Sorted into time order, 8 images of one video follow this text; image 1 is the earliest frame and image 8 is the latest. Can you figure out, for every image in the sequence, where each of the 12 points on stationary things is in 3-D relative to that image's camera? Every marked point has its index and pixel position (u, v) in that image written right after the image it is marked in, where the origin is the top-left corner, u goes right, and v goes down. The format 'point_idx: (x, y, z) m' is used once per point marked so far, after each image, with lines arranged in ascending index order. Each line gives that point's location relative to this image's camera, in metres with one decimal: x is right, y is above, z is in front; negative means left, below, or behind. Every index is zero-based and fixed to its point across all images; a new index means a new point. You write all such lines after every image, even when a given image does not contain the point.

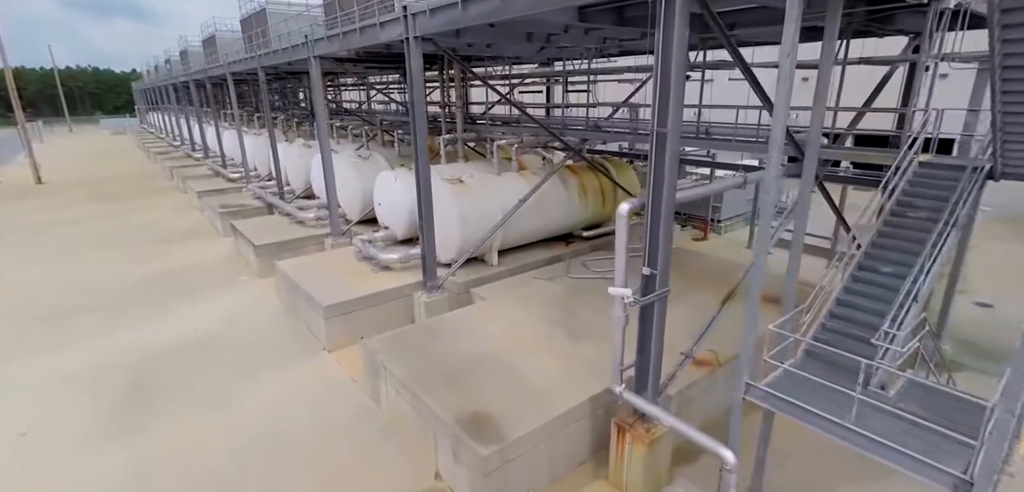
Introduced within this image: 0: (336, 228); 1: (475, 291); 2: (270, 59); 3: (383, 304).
0: (-2.3, +0.2, +6.7) m
1: (-0.4, -0.4, +4.9) m
2: (-3.6, +2.8, +7.7) m
3: (-1.2, -0.6, +5.0) m
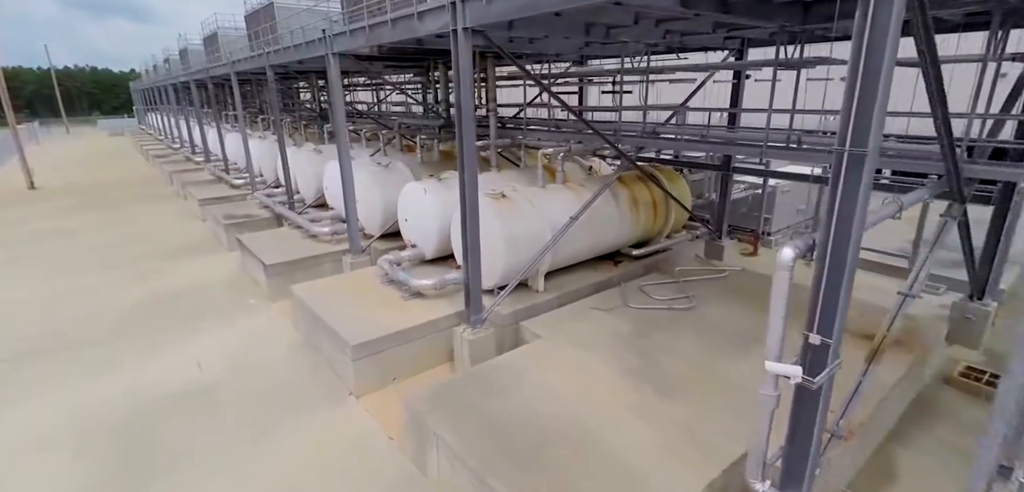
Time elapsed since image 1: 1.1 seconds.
0: (-1.8, 0.0, +6.0) m
1: (+0.1, -0.7, +4.2) m
2: (-3.2, +2.6, +7.0) m
3: (-0.8, -0.8, +4.3) m
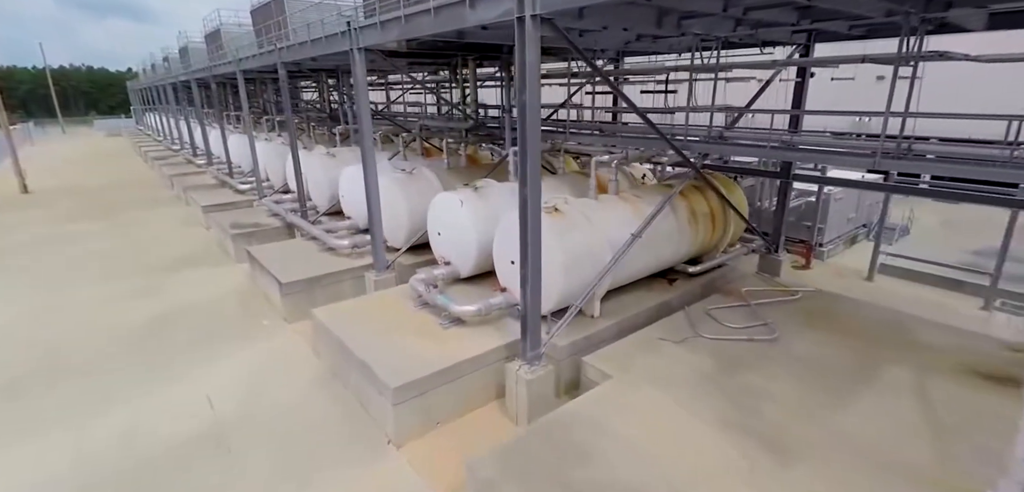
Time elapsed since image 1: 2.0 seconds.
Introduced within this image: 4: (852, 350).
0: (-1.4, -0.2, +5.5) m
1: (+0.5, -0.8, +3.7) m
2: (-2.7, +2.4, +6.4) m
3: (-0.3, -1.0, +3.7) m
4: (+2.5, -0.8, +3.8) m
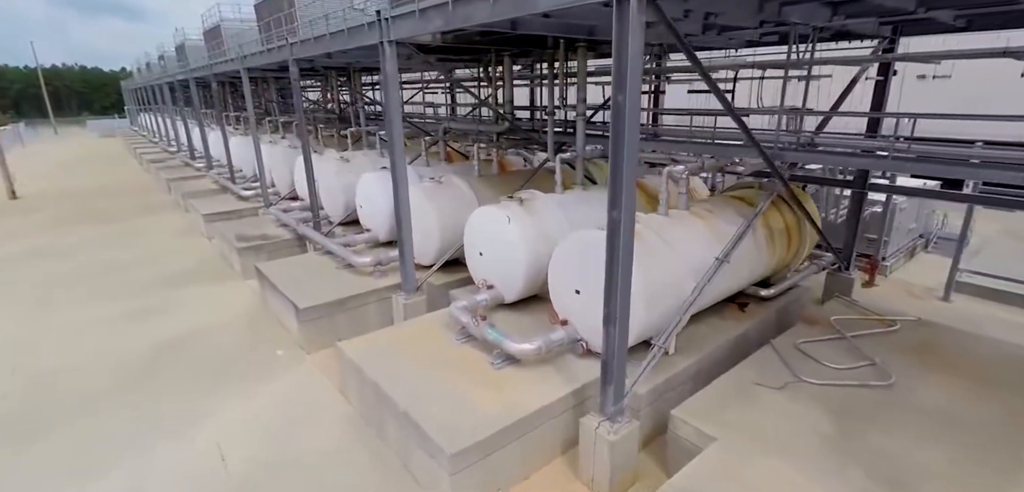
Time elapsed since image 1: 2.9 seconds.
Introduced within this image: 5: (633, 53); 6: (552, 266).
0: (-1.0, -0.4, +4.8) m
1: (+1.0, -1.0, +3.0) m
2: (-2.3, +2.2, +5.8) m
3: (+0.1, -1.1, +3.1) m
4: (+3.0, -0.9, +3.2) m
5: (+0.6, +0.9, +2.4) m
6: (+0.3, -0.2, +3.8) m
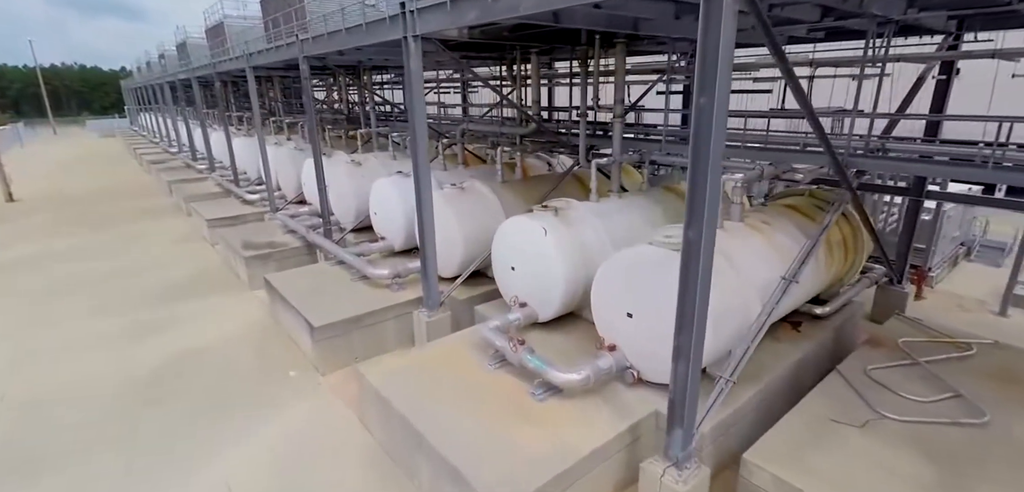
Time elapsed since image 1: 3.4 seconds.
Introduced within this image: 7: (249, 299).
0: (-0.7, -0.5, +4.5) m
1: (+1.3, -1.1, +2.7) m
2: (-2.0, +2.1, +5.5) m
3: (+0.4, -1.3, +2.8) m
4: (+3.2, -1.1, +2.8) m
5: (+0.8, +0.8, +2.0) m
6: (+0.6, -0.3, +3.4) m
7: (-3.1, -0.6, +6.1) m
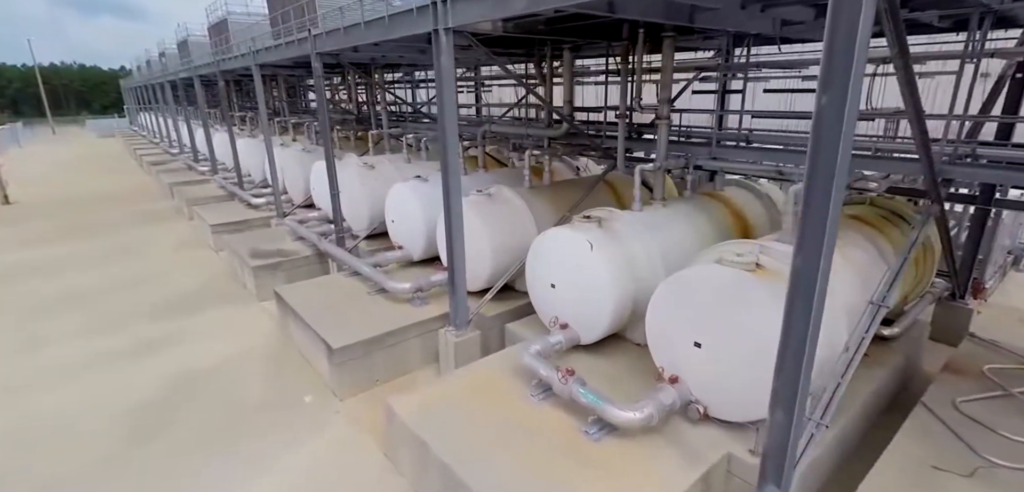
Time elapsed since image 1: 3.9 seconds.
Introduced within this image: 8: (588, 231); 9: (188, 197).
0: (-0.4, -0.6, +4.1) m
1: (+1.5, -1.2, +2.3) m
2: (-1.8, +2.0, +5.1) m
3: (+0.7, -1.4, +2.4) m
4: (+3.5, -1.2, +2.4) m
5: (+1.1, +0.7, +1.7) m
6: (+0.9, -0.4, +3.1) m
7: (-2.8, -0.7, +5.7) m
8: (+0.5, +0.1, +3.5) m
9: (-6.3, +1.0, +9.9) m
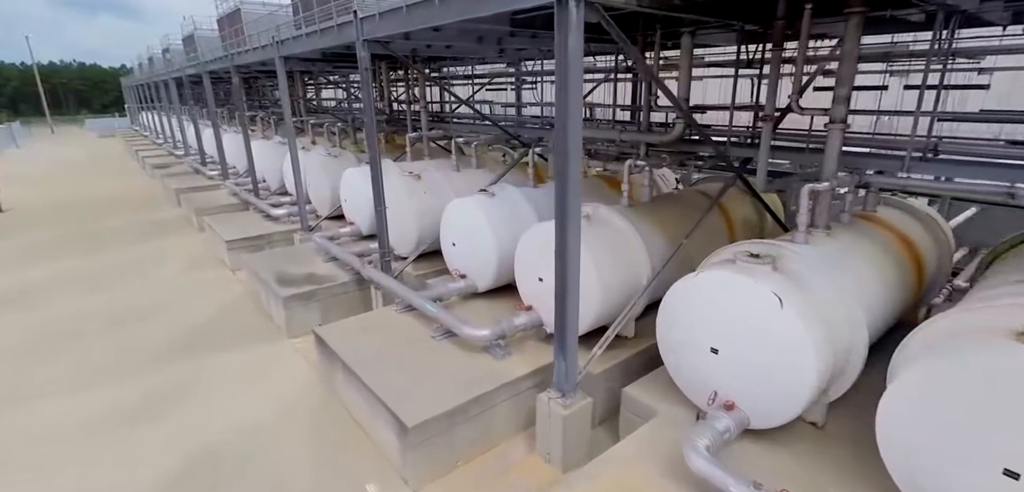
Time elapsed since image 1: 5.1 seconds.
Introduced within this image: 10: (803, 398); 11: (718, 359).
0: (+0.3, -0.8, +3.2) m
1: (+2.3, -1.5, +1.4) m
2: (-1.0, +1.8, +4.1) m
3: (+1.4, -1.6, +1.4) m
4: (+4.3, -1.4, +1.5) m
5: (+1.9, +0.4, +0.7) m
6: (+1.6, -0.6, +2.1) m
7: (-2.1, -1.0, +4.7) m
8: (+1.3, -0.2, +2.6) m
9: (-5.5, +0.7, +8.9) m
10: (+1.4, -0.7, +2.5) m
11: (+1.1, -0.6, +2.7) m
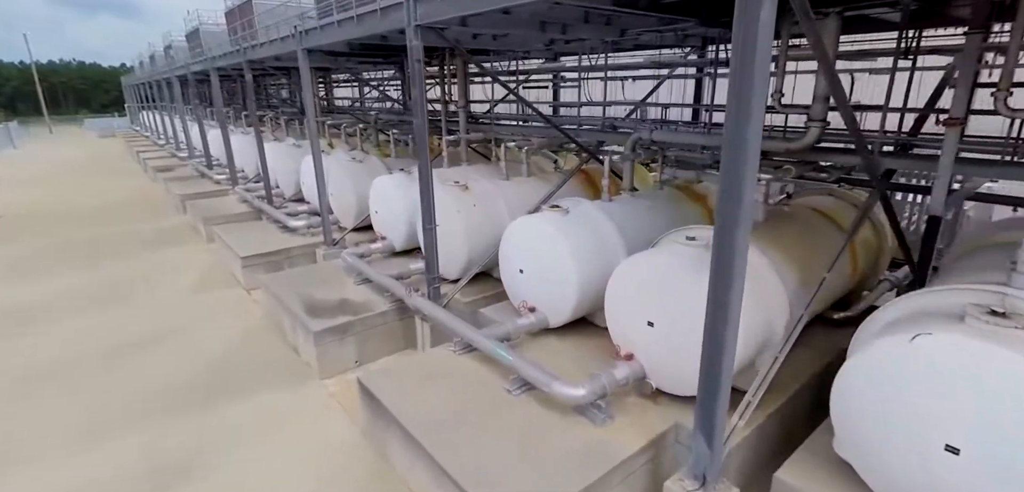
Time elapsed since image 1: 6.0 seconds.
0: (+0.9, -1.0, +2.4) m
1: (+2.9, -1.7, +0.6) m
2: (-0.4, +1.6, +3.3) m
3: (+2.0, -1.8, +0.7) m
4: (+4.9, -1.6, +0.7) m
5: (+2.5, +0.2, 0.0) m
6: (+2.2, -0.8, +1.3) m
7: (-1.5, -1.2, +4.0) m
8: (+1.9, -0.4, +1.8) m
9: (-4.9, +0.5, +8.2) m
10: (+2.0, -1.0, +1.8) m
11: (+1.7, -0.8, +1.9) m
